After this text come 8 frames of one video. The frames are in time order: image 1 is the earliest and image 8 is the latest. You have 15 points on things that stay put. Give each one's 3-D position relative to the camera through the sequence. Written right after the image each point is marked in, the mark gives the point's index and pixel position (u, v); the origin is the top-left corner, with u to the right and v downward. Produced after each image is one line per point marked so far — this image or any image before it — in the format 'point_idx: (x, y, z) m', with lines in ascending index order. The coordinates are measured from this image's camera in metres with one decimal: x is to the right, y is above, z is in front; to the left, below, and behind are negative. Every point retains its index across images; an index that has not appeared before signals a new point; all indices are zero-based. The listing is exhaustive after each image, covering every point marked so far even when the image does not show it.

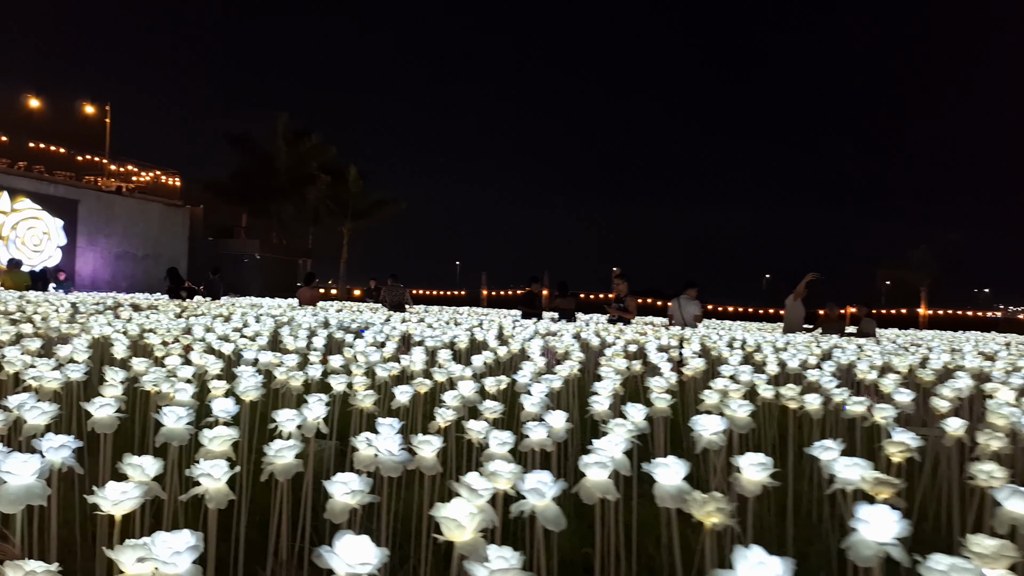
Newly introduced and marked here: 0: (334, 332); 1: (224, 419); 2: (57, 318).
0: (-1.7, -0.4, +6.6) m
1: (-1.1, -0.5, +2.5) m
2: (-4.4, -0.3, +6.6) m
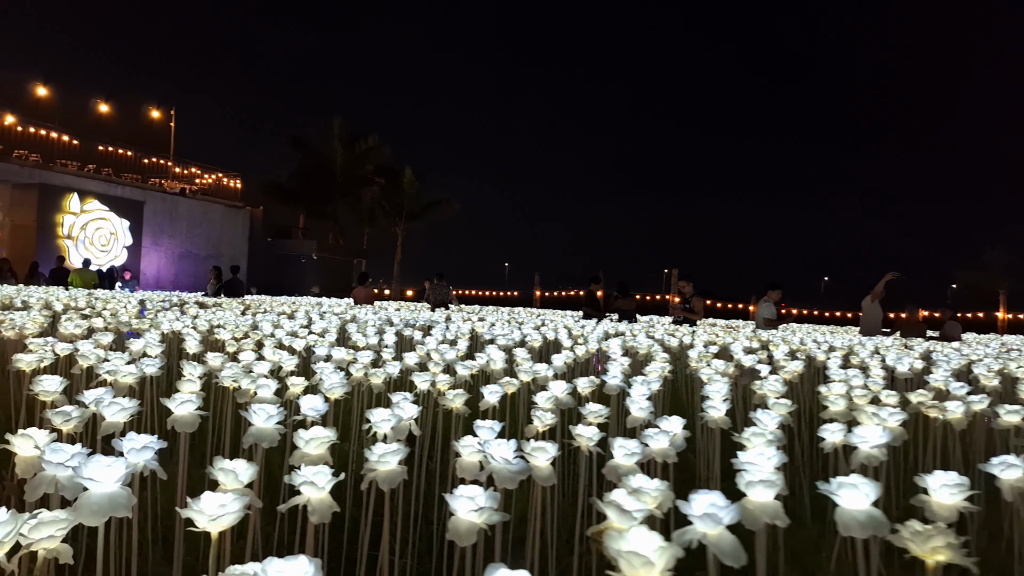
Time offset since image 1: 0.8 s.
0: (-1.0, -0.4, +6.4) m
1: (-0.7, -0.4, +2.3) m
2: (-3.7, -0.3, +6.7) m
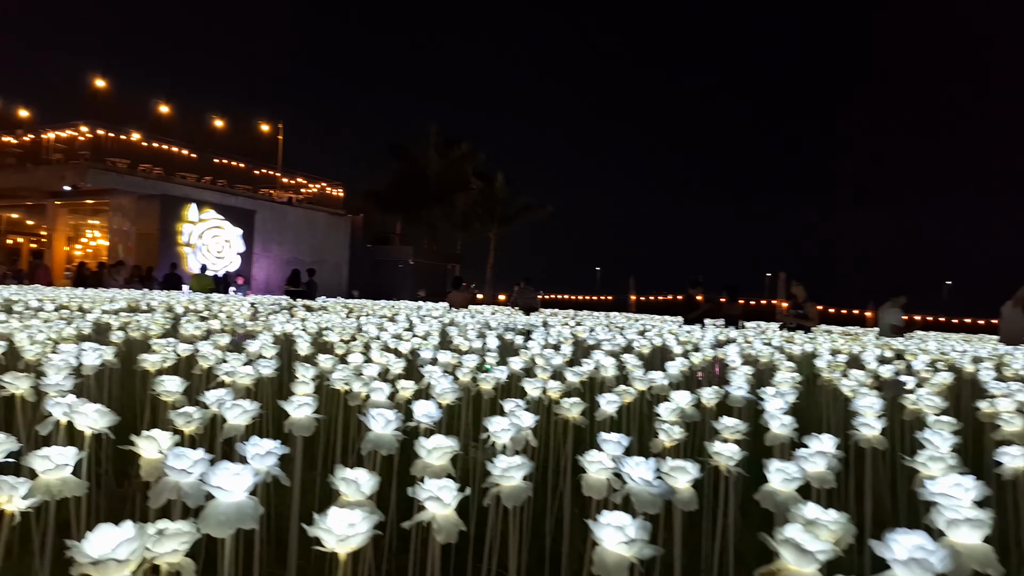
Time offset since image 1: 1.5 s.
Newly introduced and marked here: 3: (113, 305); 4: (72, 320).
0: (-0.1, -0.4, +6.3) m
1: (-0.3, -0.4, +2.2) m
2: (-2.7, -0.3, +6.9) m
3: (-4.7, -0.2, +8.0) m
4: (-3.7, -0.3, +5.7) m
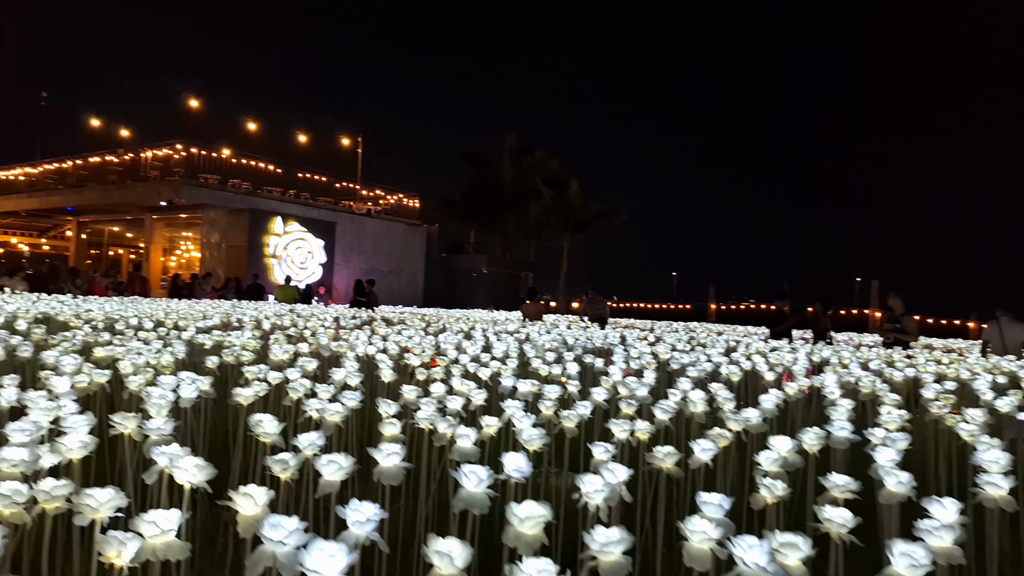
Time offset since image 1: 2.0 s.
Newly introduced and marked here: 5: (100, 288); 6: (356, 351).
0: (+0.6, -0.6, +6.2) m
1: (0.0, -0.6, +2.1) m
2: (-1.9, -0.5, +7.1) m
3: (-3.8, -0.4, +8.4) m
4: (-3.0, -0.4, +6.0) m
5: (-11.3, 0.0, +18.6) m
6: (-1.3, -0.5, +5.6) m
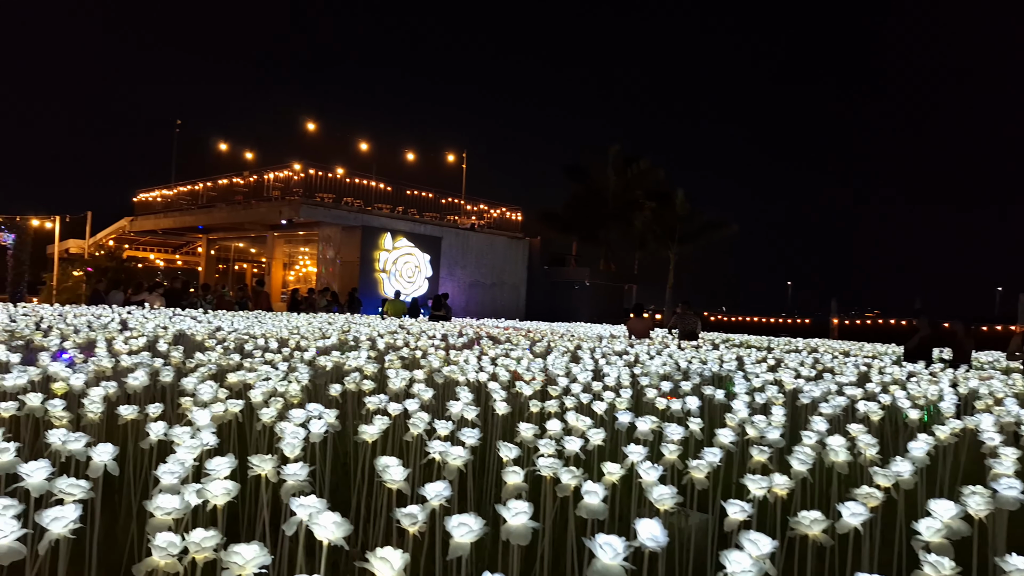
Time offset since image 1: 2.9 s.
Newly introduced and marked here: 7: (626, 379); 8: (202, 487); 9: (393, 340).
0: (+1.6, -0.8, +6.0) m
1: (+0.4, -0.8, +2.0) m
2: (-0.8, -0.7, +7.2) m
3: (-2.4, -0.7, +8.7) m
4: (-2.0, -0.7, +6.3) m
5: (-8.3, -0.4, +20.0) m
6: (-0.4, -0.7, +5.6) m
7: (+1.0, -0.8, +5.8) m
8: (-1.0, -0.7, +2.3) m
9: (-1.6, -0.7, +9.5) m
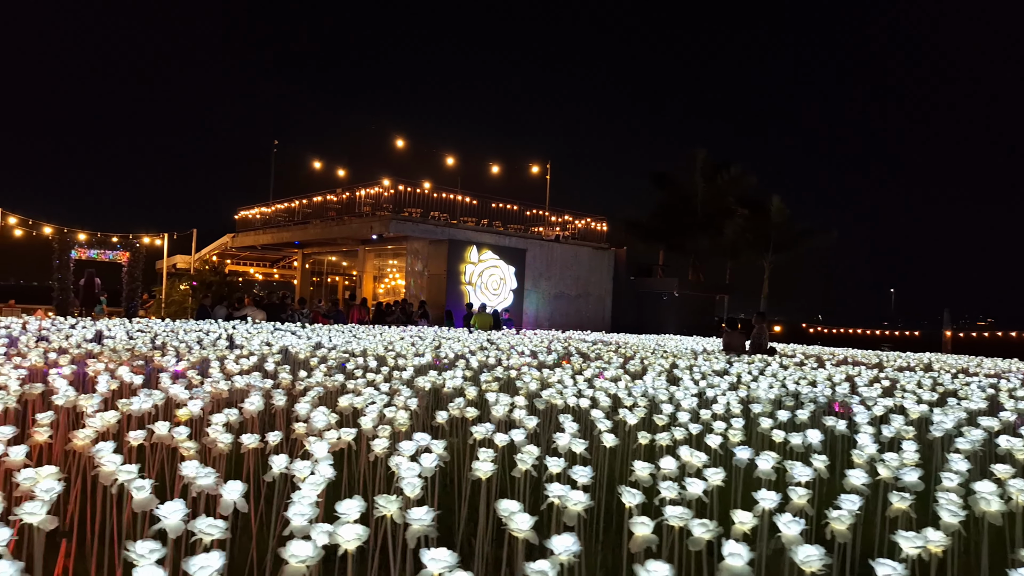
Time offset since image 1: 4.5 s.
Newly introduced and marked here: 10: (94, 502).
0: (+2.5, -1.0, +5.6) m
1: (+0.8, -0.9, +1.8) m
2: (+0.2, -1.0, +7.2) m
3: (-1.2, -0.9, +8.9) m
4: (-1.1, -0.9, +6.4) m
5: (-5.8, -0.8, +20.8) m
6: (+0.5, -0.9, +5.5) m
7: (+1.8, -1.0, +5.5) m
8: (-0.6, -0.8, +2.3) m
9: (-0.3, -1.0, +9.6) m
10: (-2.2, -1.2, +3.7) m
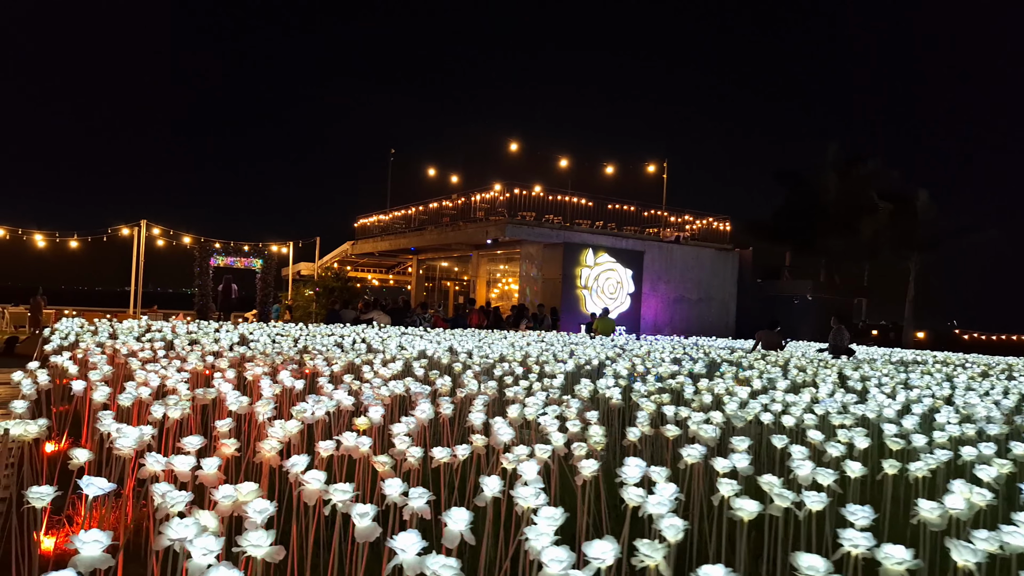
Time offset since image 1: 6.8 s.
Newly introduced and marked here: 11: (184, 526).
0: (+3.8, -1.0, +4.7) m
1: (+1.6, -0.9, +1.1) m
2: (+1.8, -1.0, +6.5) m
3: (+0.7, -1.0, +8.4) m
4: (+0.4, -0.9, +5.9) m
5: (-2.1, -0.9, +20.8) m
6: (+1.8, -0.9, +4.8) m
7: (+3.1, -0.9, +4.6) m
8: (+0.3, -0.8, +1.8) m
9: (+1.6, -1.0, +9.0) m
10: (-1.1, -1.2, +3.4) m
11: (-1.0, -0.7, +2.1) m
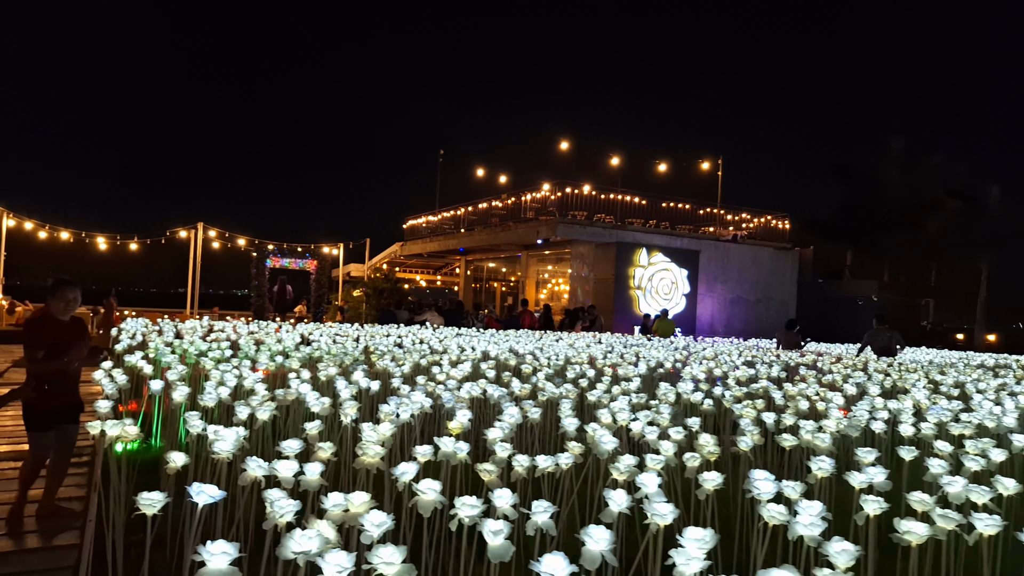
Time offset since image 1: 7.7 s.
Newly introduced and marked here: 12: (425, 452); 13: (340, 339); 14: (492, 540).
0: (+4.4, -1.0, +4.1) m
1: (+2.0, -0.9, +0.7) m
2: (+2.5, -0.9, +6.1) m
3: (+1.5, -1.0, +8.0) m
4: (+1.1, -0.9, +5.6) m
5: (-0.5, -1.0, +20.6) m
6: (+2.4, -0.9, +4.4) m
7: (+3.7, -0.9, +4.1) m
8: (+0.7, -0.8, +1.5) m
9: (+2.5, -1.0, +8.5) m
10: (-0.6, -1.1, +3.2) m
11: (-0.6, -0.7, +1.9) m
12: (-0.4, -0.8, +3.1) m
13: (-2.8, -0.8, +11.2) m
14: (-0.1, -0.8, +2.0) m
